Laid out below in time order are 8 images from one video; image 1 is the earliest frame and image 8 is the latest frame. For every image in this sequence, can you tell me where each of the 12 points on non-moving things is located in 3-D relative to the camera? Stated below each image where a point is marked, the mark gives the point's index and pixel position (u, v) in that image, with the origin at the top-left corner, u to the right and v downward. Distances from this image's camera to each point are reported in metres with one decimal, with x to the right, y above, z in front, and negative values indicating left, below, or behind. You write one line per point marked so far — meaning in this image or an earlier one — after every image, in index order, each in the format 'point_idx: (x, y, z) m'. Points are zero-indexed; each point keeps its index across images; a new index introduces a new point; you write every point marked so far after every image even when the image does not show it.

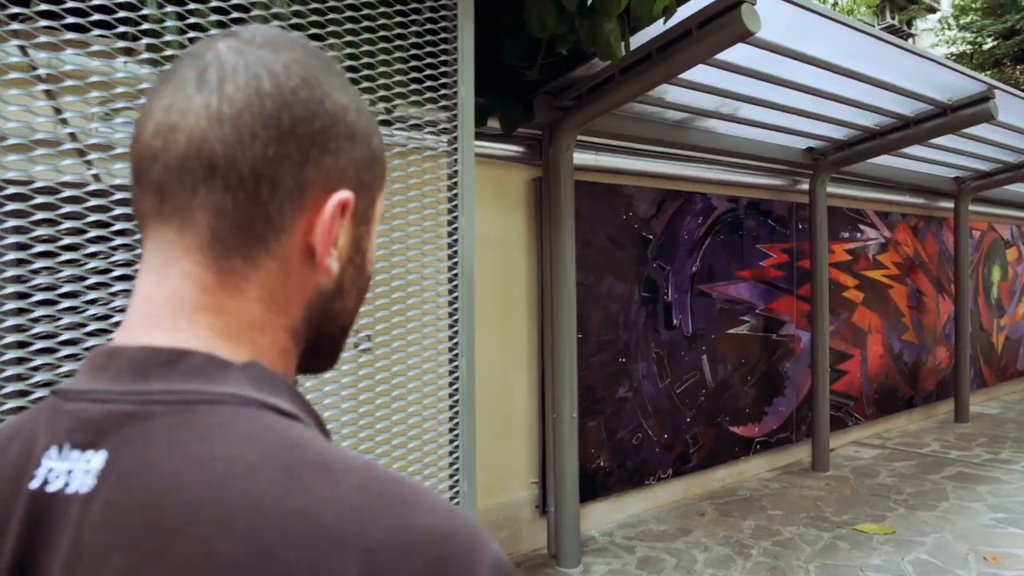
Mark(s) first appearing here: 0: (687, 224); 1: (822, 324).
0: (+1.4, +0.5, +6.1) m
1: (+2.8, -0.3, +6.9) m
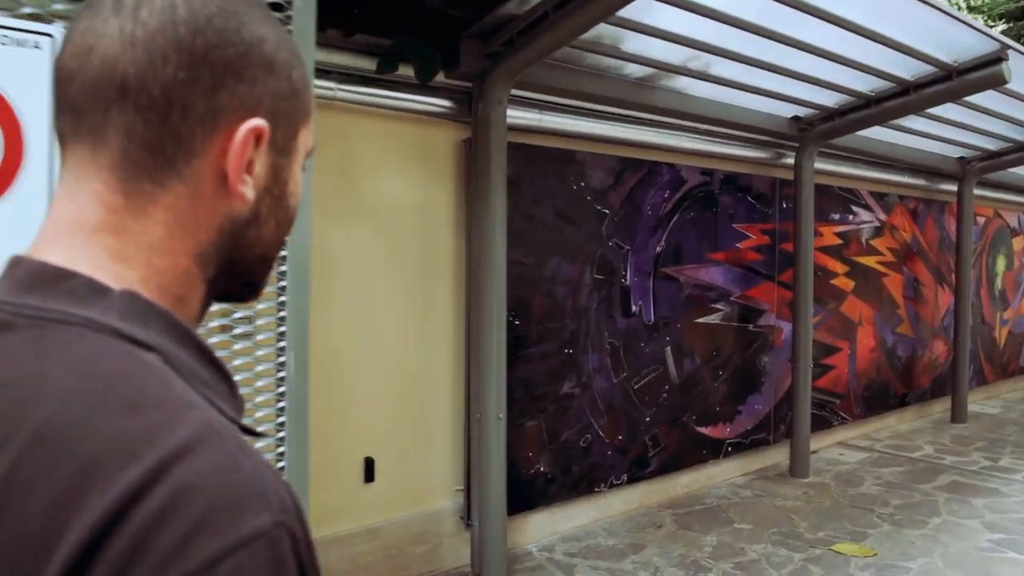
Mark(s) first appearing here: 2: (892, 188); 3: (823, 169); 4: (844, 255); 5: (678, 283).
0: (+1.0, +0.6, +5.4) m
1: (+2.4, -0.2, +6.2) m
2: (+3.9, +1.0, +7.7) m
3: (+2.8, +1.1, +6.7) m
4: (+3.1, +0.3, +7.1) m
5: (+1.2, 0.0, +5.6) m
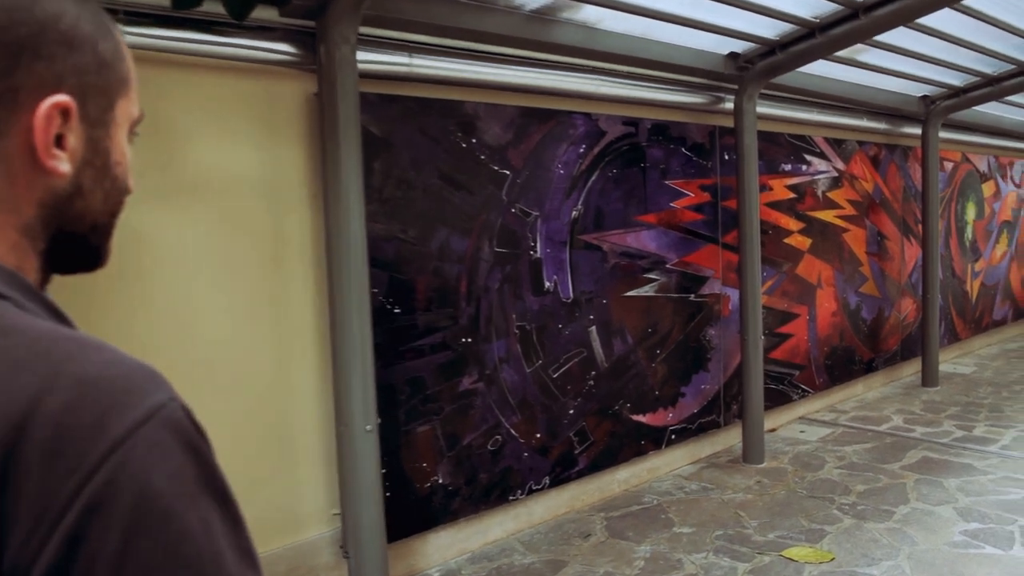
0: (+0.3, +0.8, +4.6) m
1: (+1.7, +0.1, +5.5) m
2: (+3.2, +1.4, +7.0) m
3: (+2.0, +1.4, +5.9) m
4: (+2.4, +0.6, +6.4) m
5: (+0.6, +0.2, +4.9) m
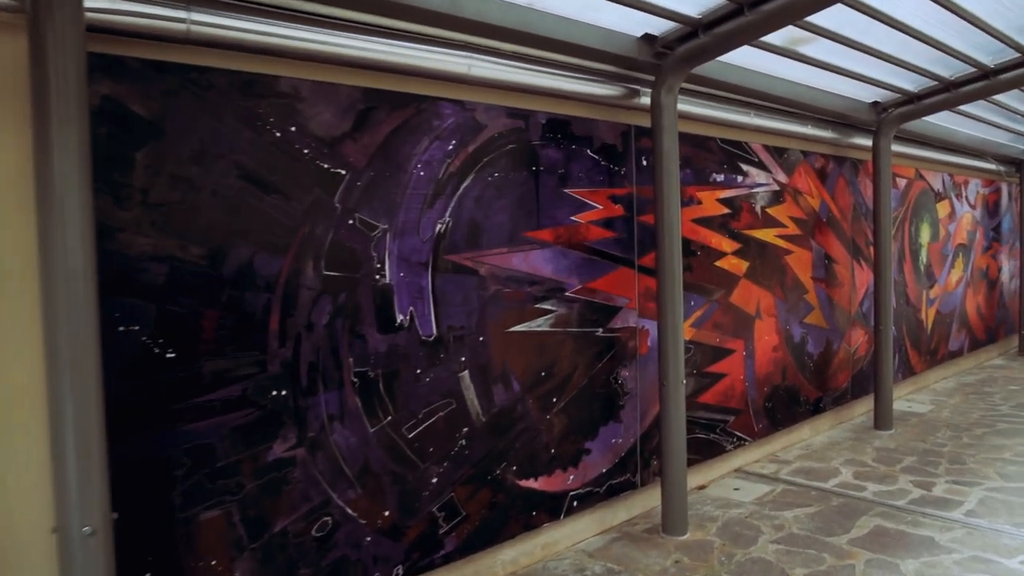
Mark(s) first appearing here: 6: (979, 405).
0: (-0.4, +0.7, +3.6) m
1: (+0.9, -0.1, +4.5) m
2: (+2.3, +1.2, +6.2) m
3: (+1.3, +1.2, +5.0) m
4: (+1.6, +0.4, +5.5) m
5: (-0.2, +0.1, +3.9) m
6: (+4.5, -1.1, +7.4) m
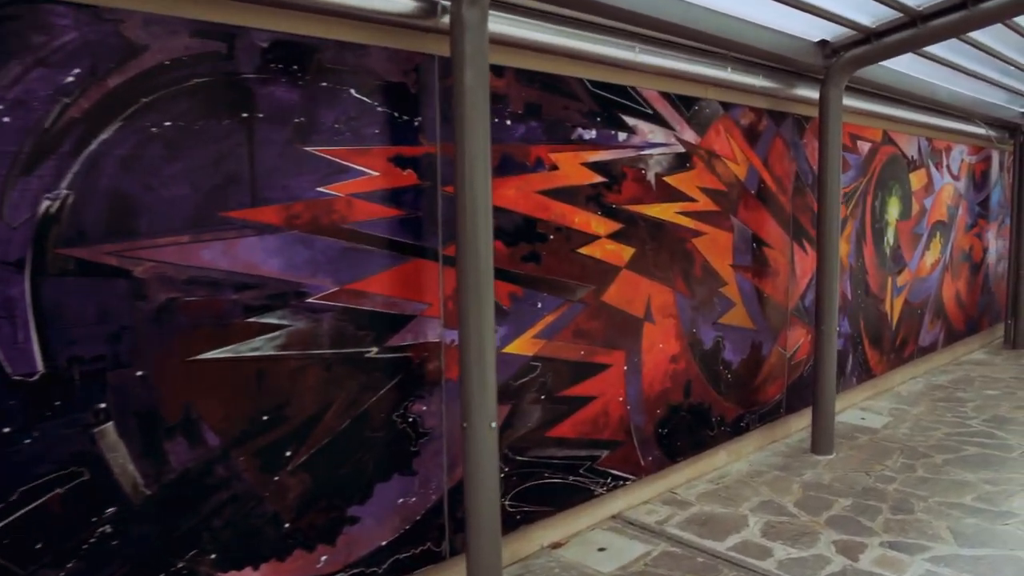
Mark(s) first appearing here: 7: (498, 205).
0: (-1.5, +0.6, +2.3) m
1: (-0.1, -0.1, +3.2) m
2: (+1.3, +1.2, +4.7) m
3: (+0.2, +1.2, +3.6) m
4: (+0.5, +0.5, +4.1) m
5: (-1.3, 0.0, +2.5) m
6: (+3.5, -1.0, +6.0) m
7: (-0.1, +0.4, +3.5) m
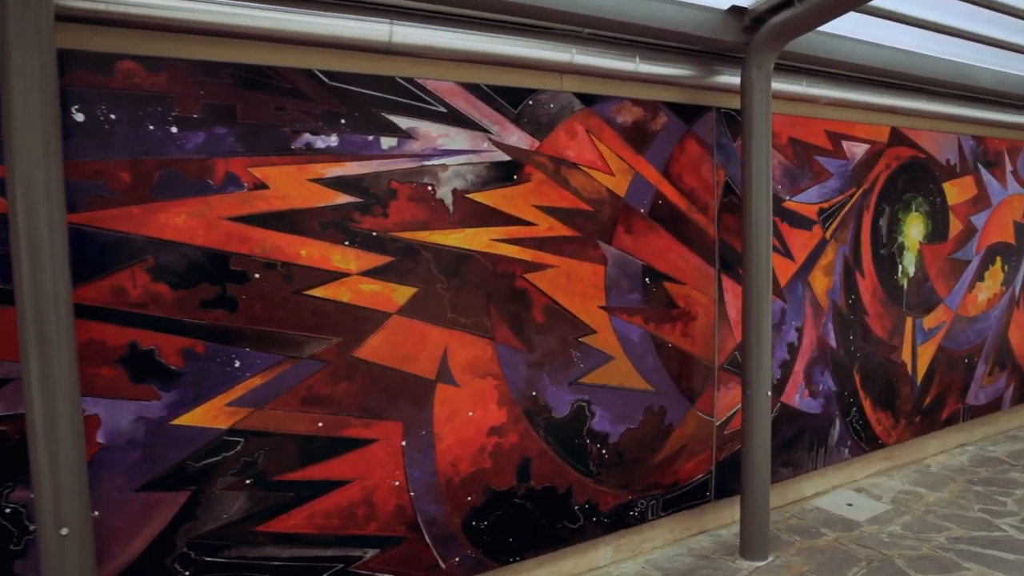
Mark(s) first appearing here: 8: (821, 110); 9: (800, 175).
0: (-3.0, +0.5, +1.8) m
1: (-1.5, -0.3, +2.4) m
2: (+0.3, +1.0, +3.6) m
3: (-1.0, +1.0, +2.8) m
4: (-0.6, +0.2, +3.2) m
5: (-2.7, -0.1, +2.0) m
6: (+2.7, -1.3, +4.4) m
7: (-1.3, +0.2, +2.8) m
8: (+1.9, +1.1, +4.6) m
9: (+1.7, +0.7, +4.5) m
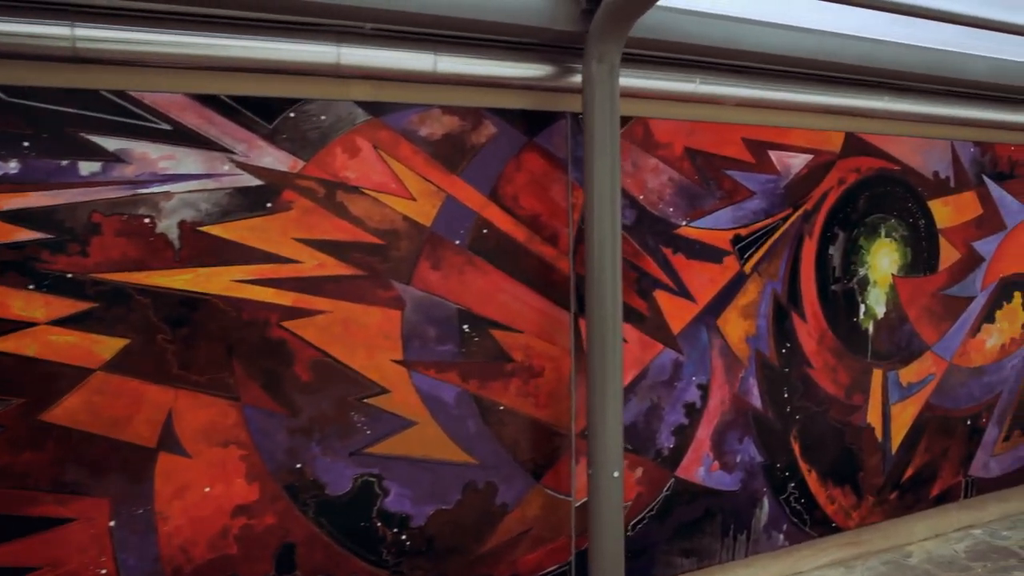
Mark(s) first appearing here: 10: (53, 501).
0: (-4.1, +0.3, +1.7) m
1: (-2.5, -0.5, +2.0) m
2: (-0.6, +0.8, +3.0) m
3: (-2.0, +0.8, +2.4) m
4: (-1.6, +0.1, +2.7) m
5: (-3.8, -0.3, +1.9) m
6: (+1.9, -1.6, +3.4) m
7: (-2.3, 0.0, +2.4) m
8: (+1.1, +0.9, +3.7) m
9: (+0.9, +0.4, +3.6) m
10: (-1.6, -0.7, +2.7) m
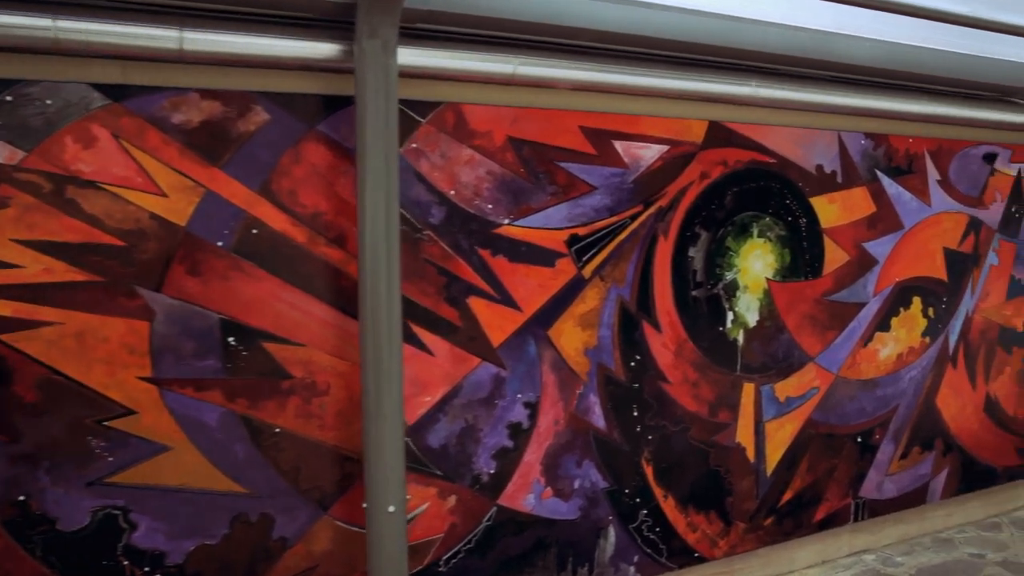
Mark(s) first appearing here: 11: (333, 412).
0: (-5.0, +0.3, +1.4) m
1: (-3.4, -0.5, +1.7) m
2: (-1.5, +0.8, +2.7) m
3: (-2.9, +0.8, +2.0) m
4: (-2.4, 0.0, +2.3) m
5: (-4.7, -0.3, +1.6) m
6: (+1.0, -1.6, +3.0) m
7: (-3.2, 0.0, +2.0) m
8: (+0.3, +0.8, +3.3) m
9: (+0.1, +0.4, +3.2) m
10: (-2.5, -0.8, +2.3) m
11: (-0.7, -0.5, +3.0) m
